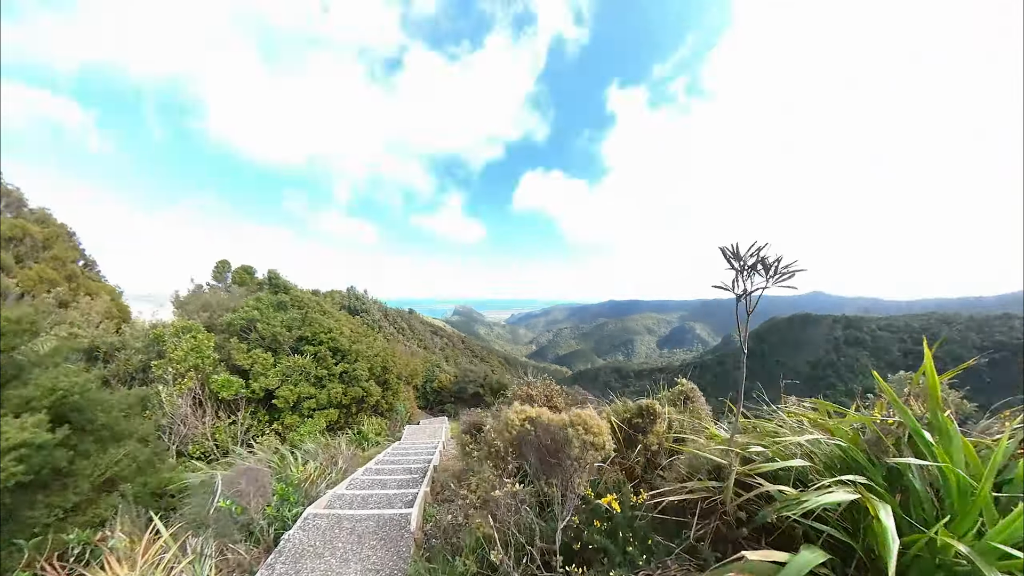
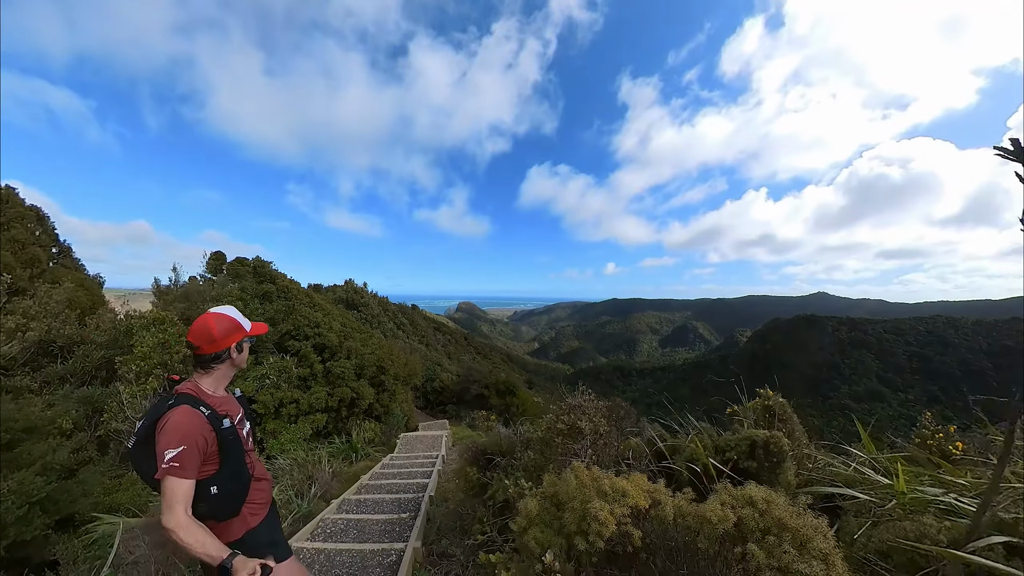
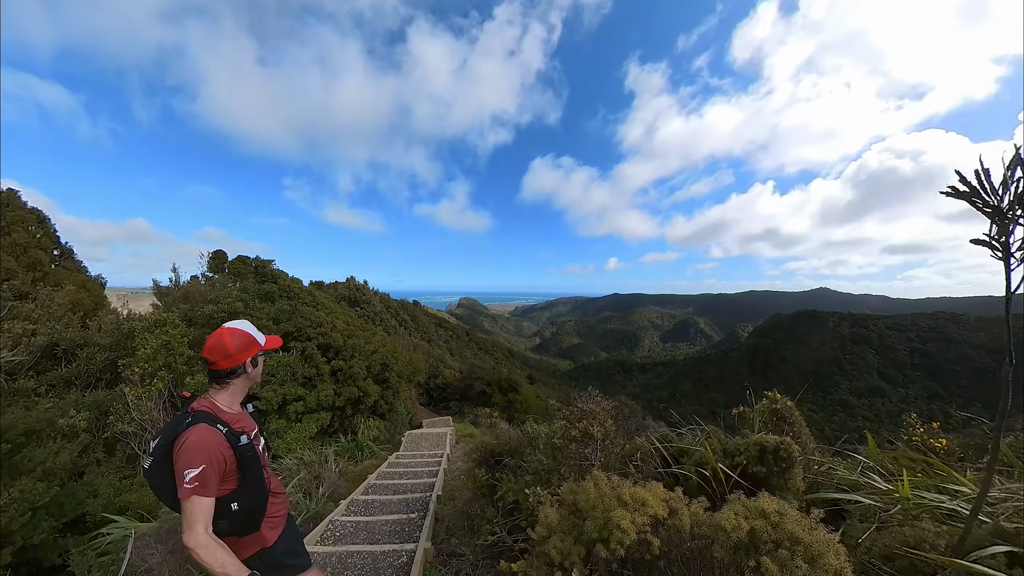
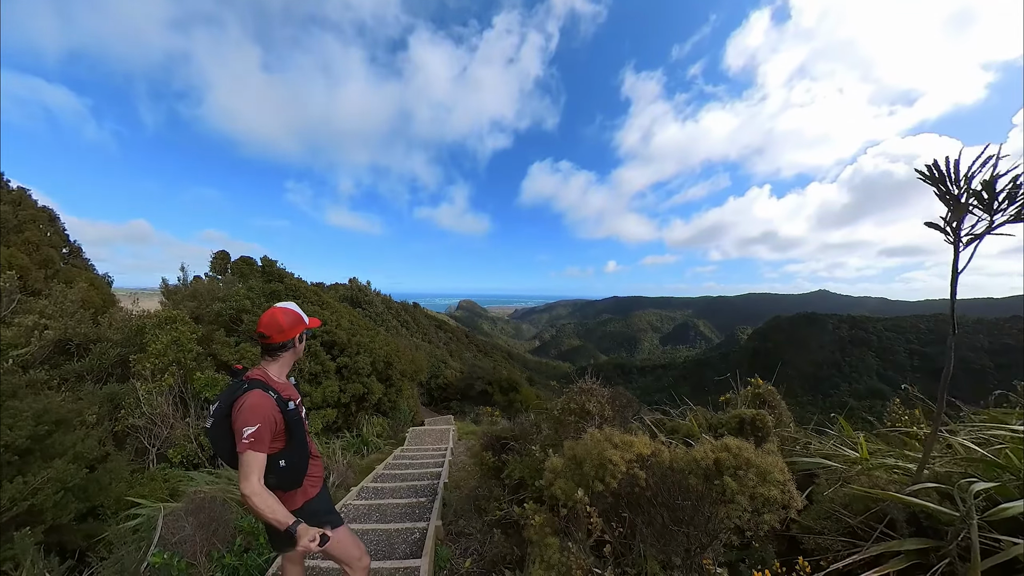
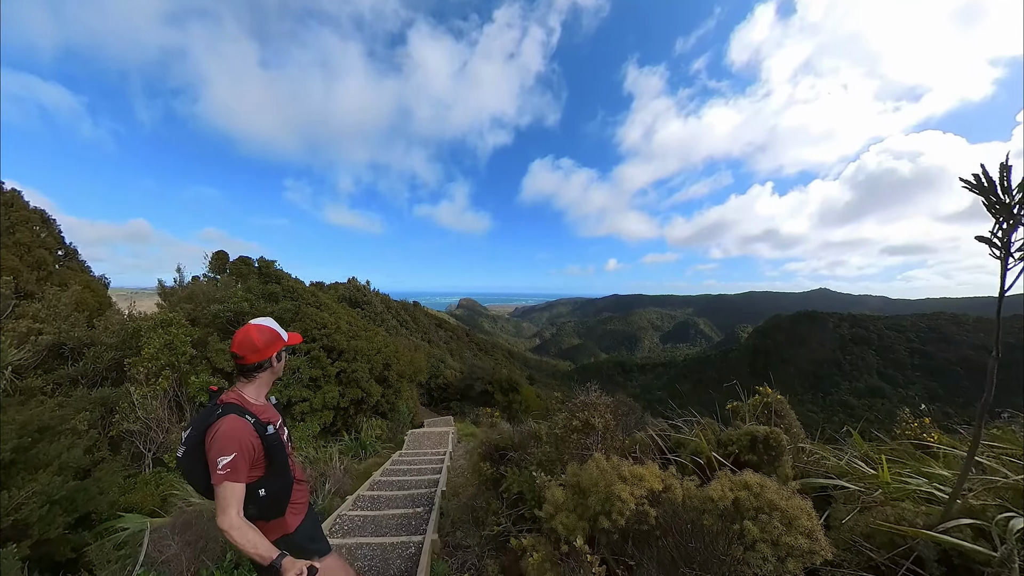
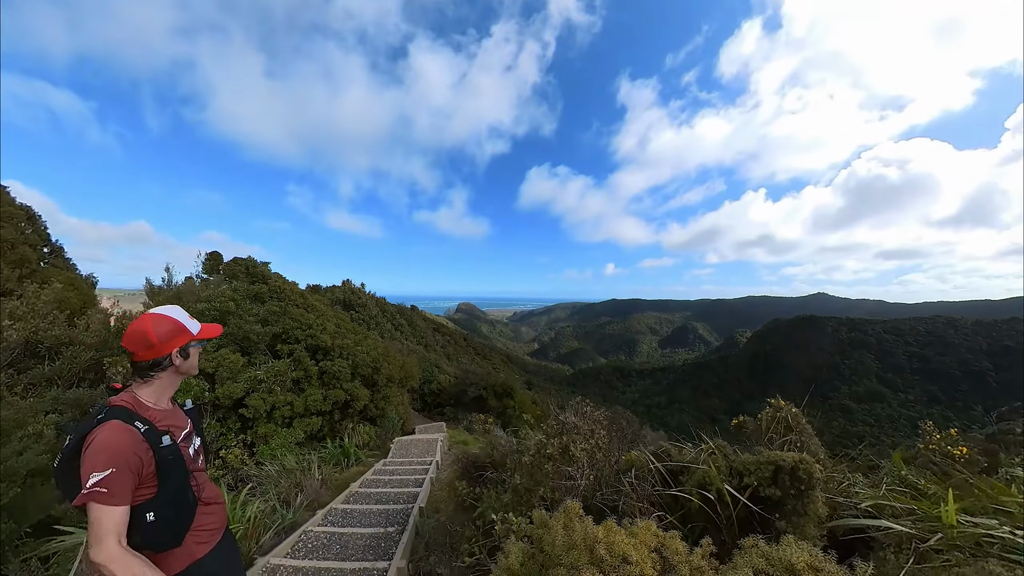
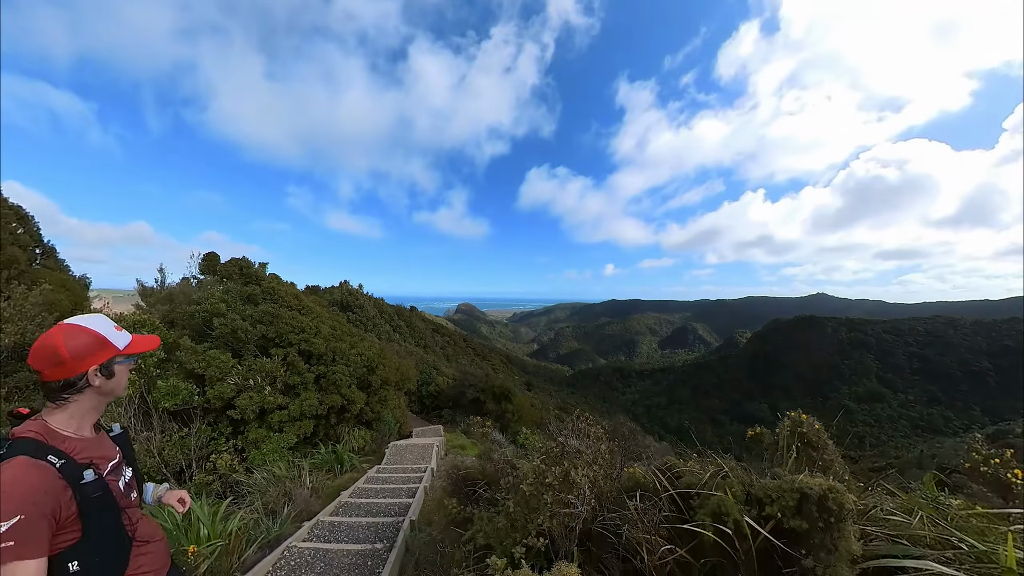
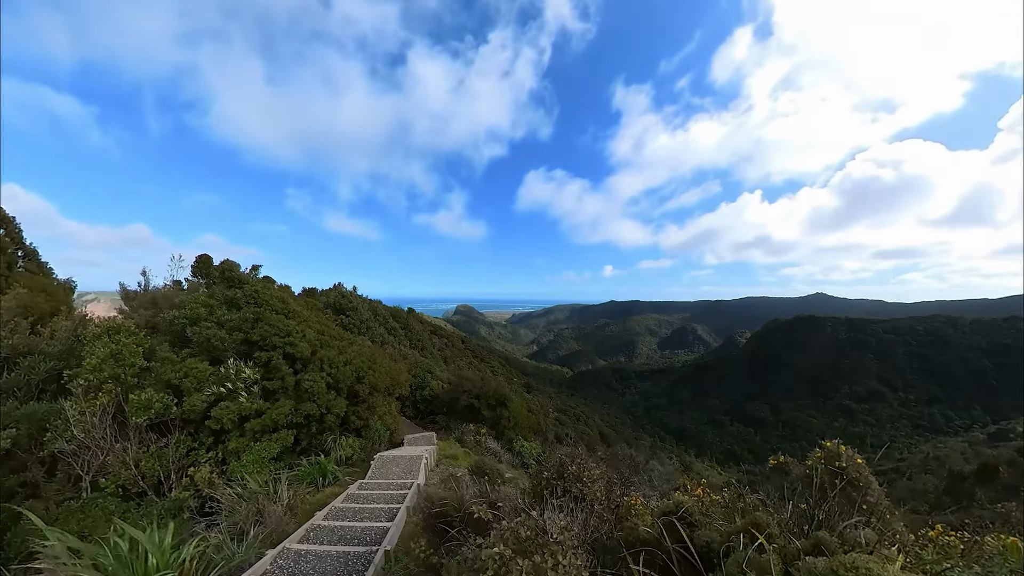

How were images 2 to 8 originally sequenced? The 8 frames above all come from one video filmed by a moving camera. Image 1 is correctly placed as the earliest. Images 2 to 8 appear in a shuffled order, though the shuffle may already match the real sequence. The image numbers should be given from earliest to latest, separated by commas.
8, 7, 6, 2, 4, 5, 3
